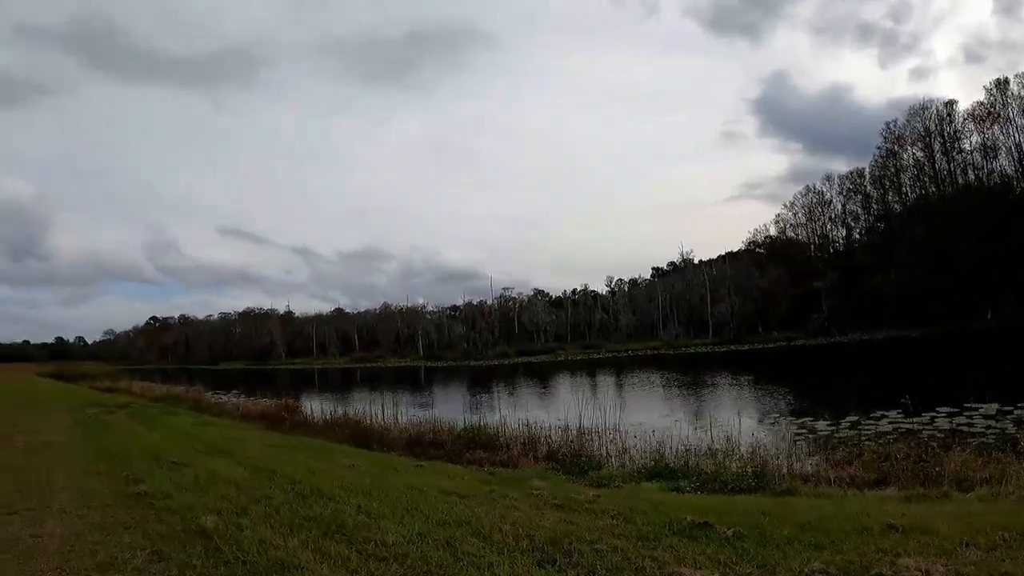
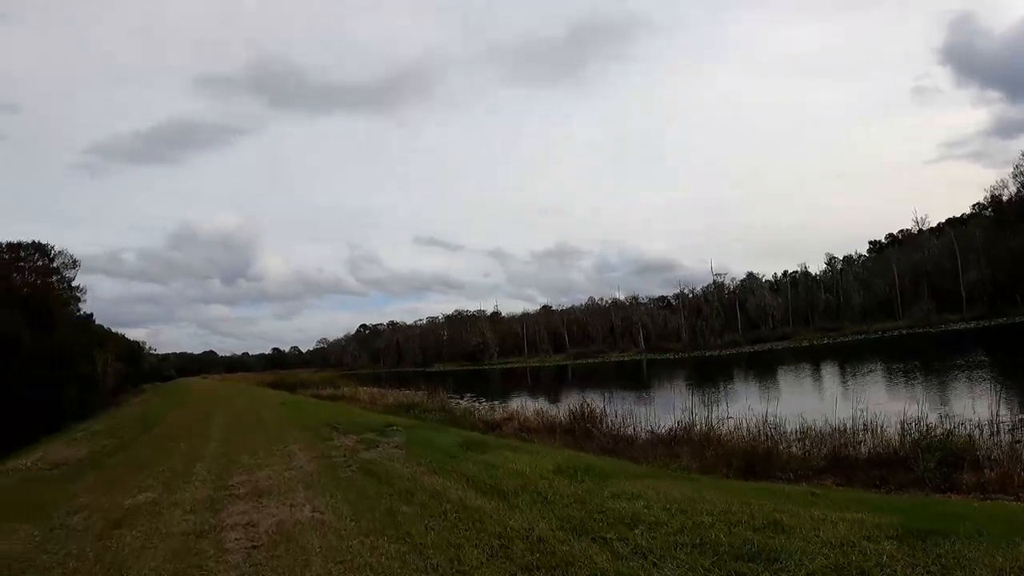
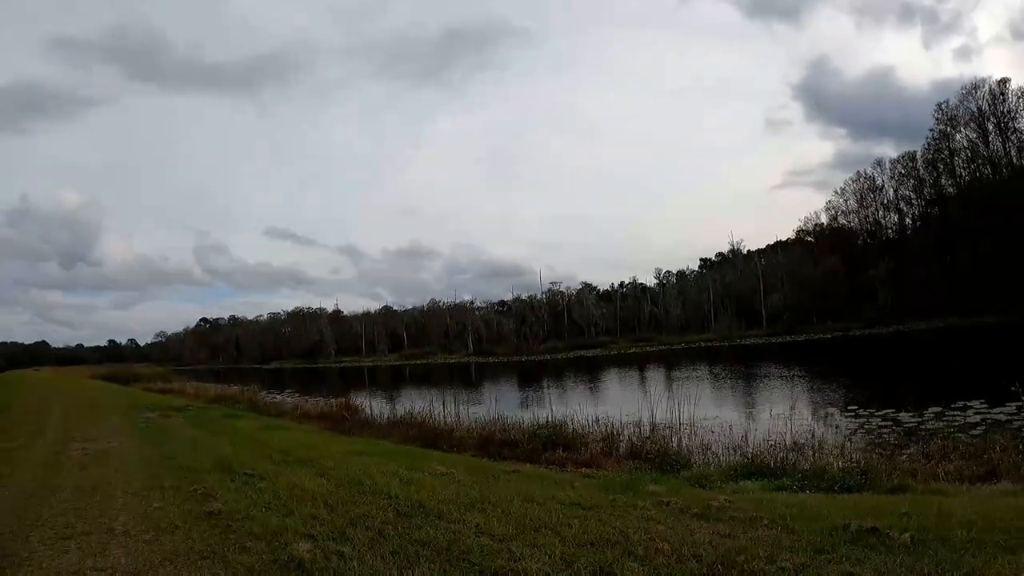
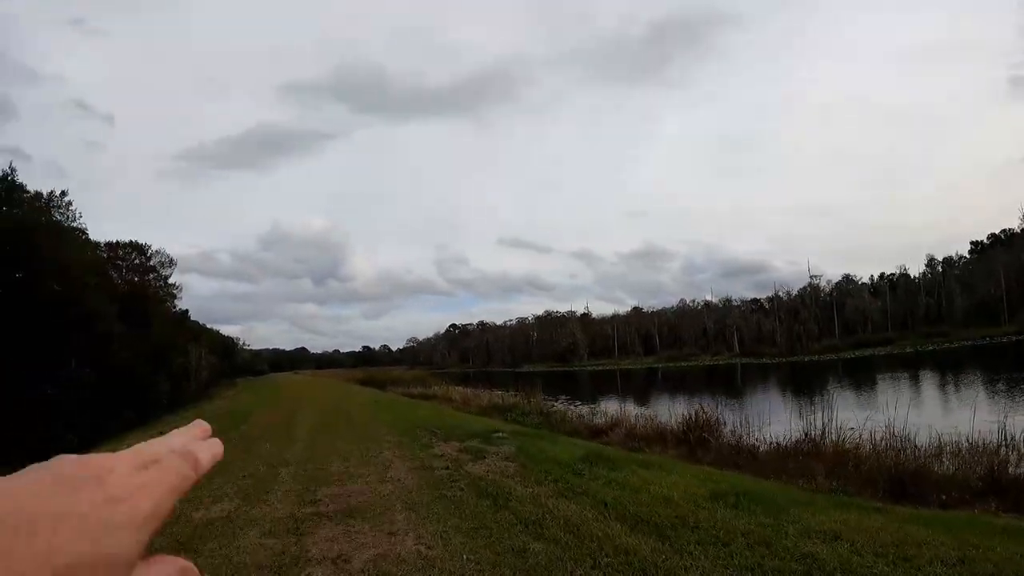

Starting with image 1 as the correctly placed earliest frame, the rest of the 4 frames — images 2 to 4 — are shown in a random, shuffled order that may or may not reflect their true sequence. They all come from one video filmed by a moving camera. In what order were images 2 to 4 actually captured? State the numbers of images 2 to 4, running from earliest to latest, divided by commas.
3, 2, 4
